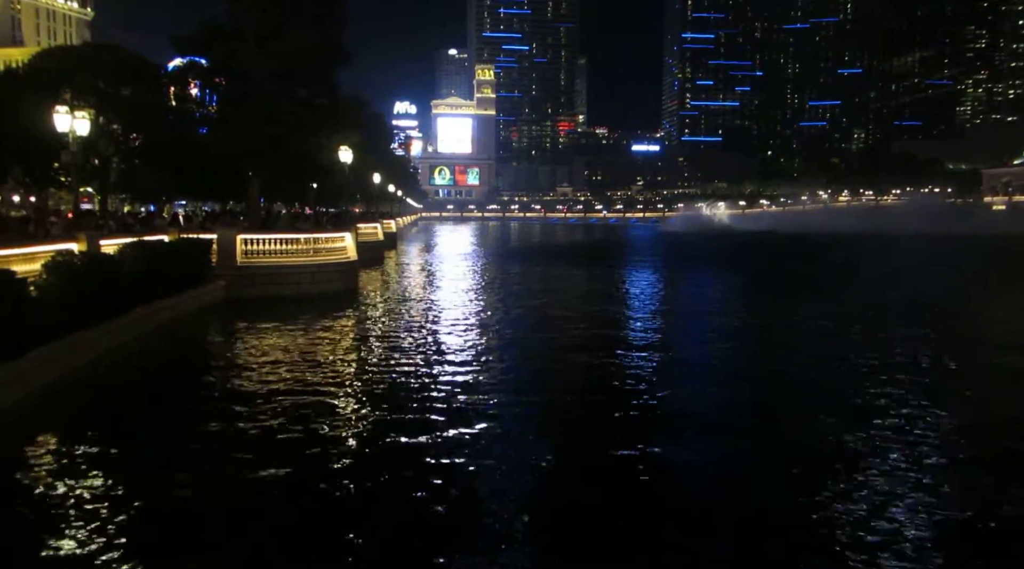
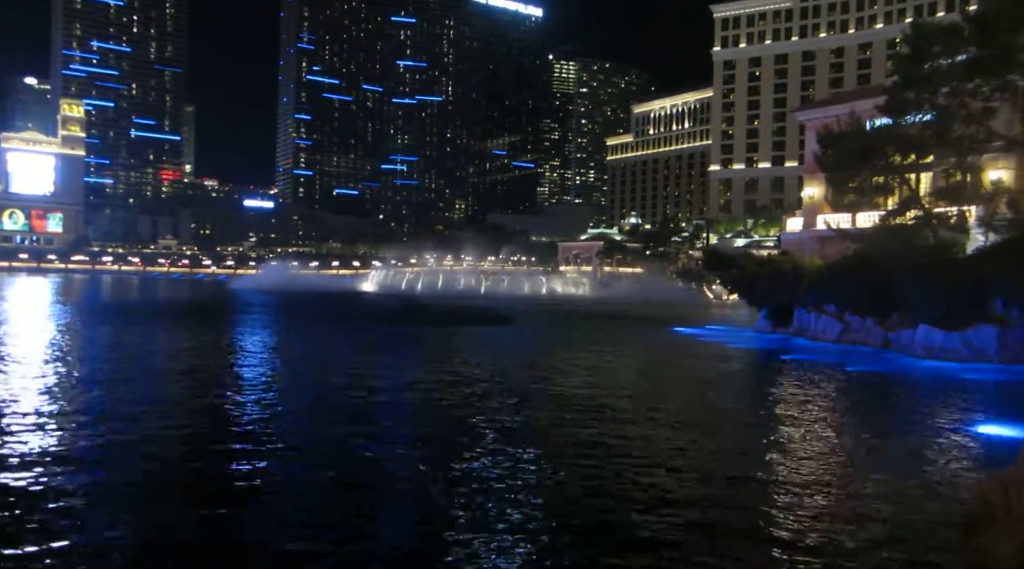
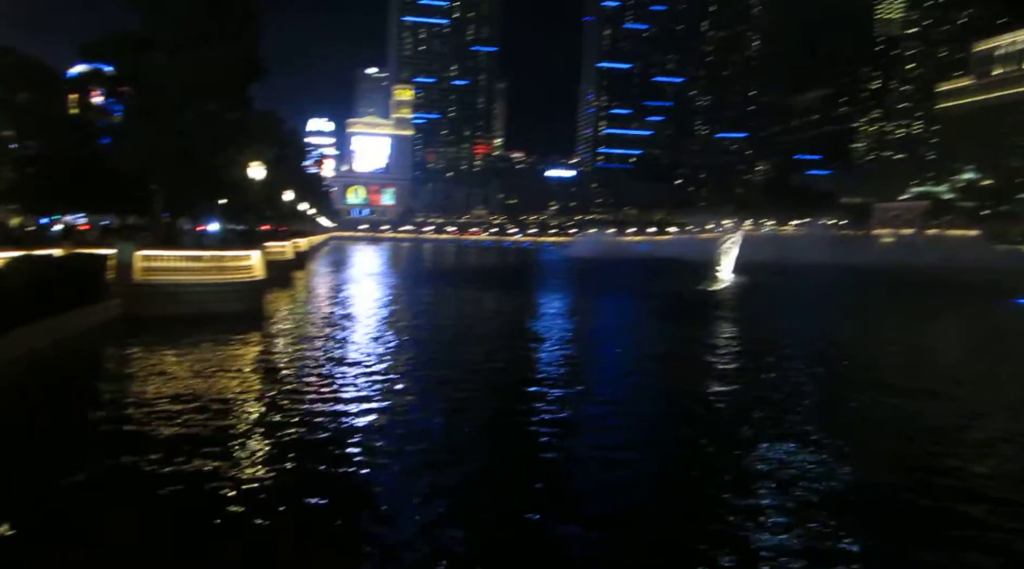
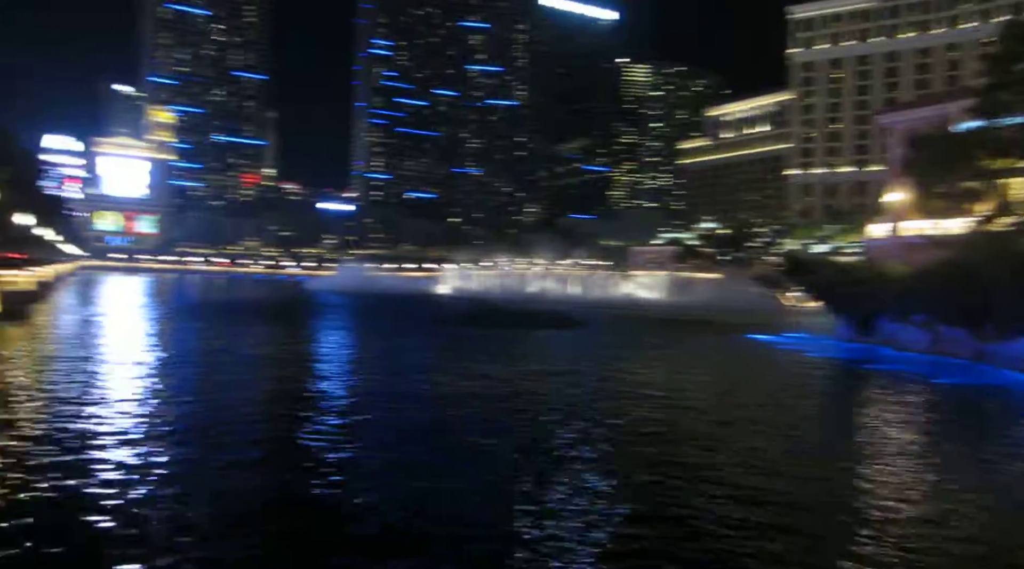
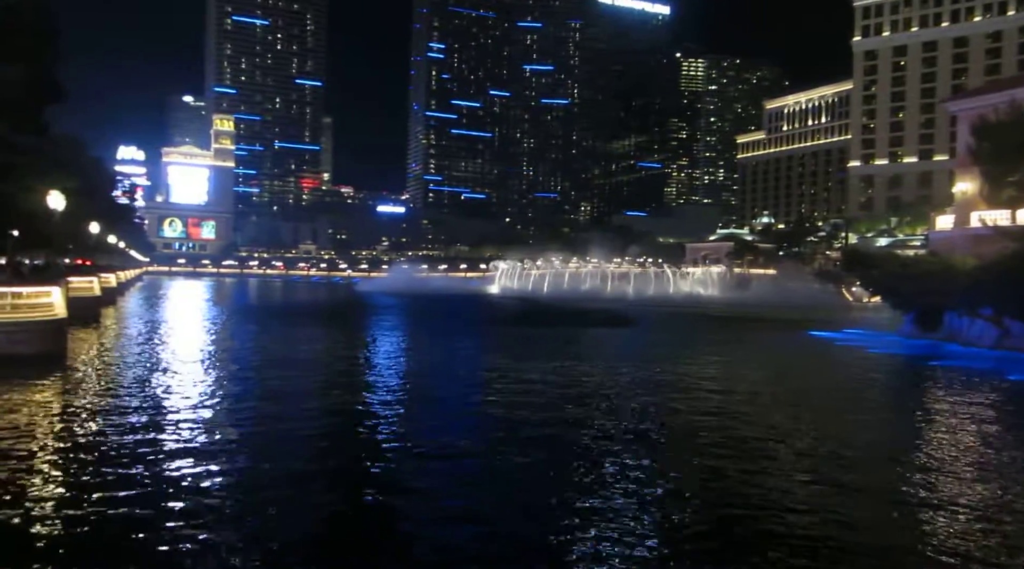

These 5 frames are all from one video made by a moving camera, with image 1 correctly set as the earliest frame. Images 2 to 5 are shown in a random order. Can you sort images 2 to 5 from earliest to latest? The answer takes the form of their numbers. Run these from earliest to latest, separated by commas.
3, 2, 4, 5
